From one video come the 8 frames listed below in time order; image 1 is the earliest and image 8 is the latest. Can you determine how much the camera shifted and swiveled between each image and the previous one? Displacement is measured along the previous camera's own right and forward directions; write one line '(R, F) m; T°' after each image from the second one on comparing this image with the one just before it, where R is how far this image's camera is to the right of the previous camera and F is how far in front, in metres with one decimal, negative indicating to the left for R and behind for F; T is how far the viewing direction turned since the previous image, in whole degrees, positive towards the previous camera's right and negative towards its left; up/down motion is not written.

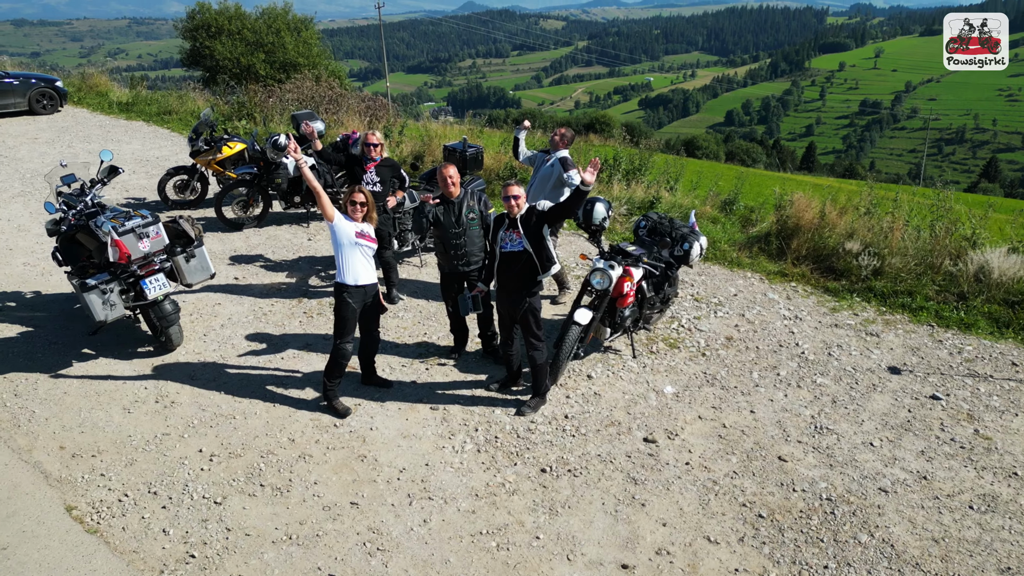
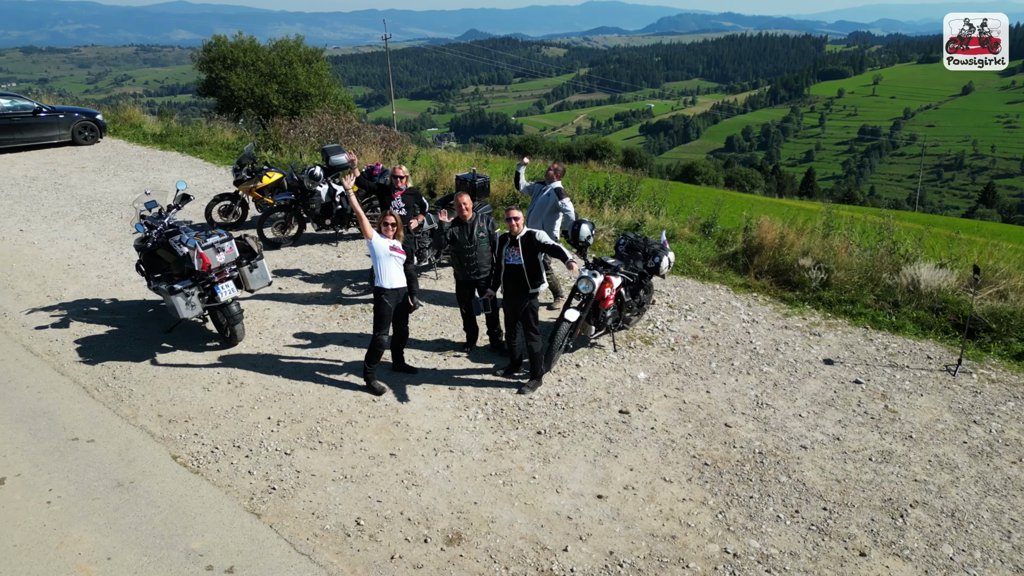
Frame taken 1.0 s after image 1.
(0.0, -1.1) m; 0°
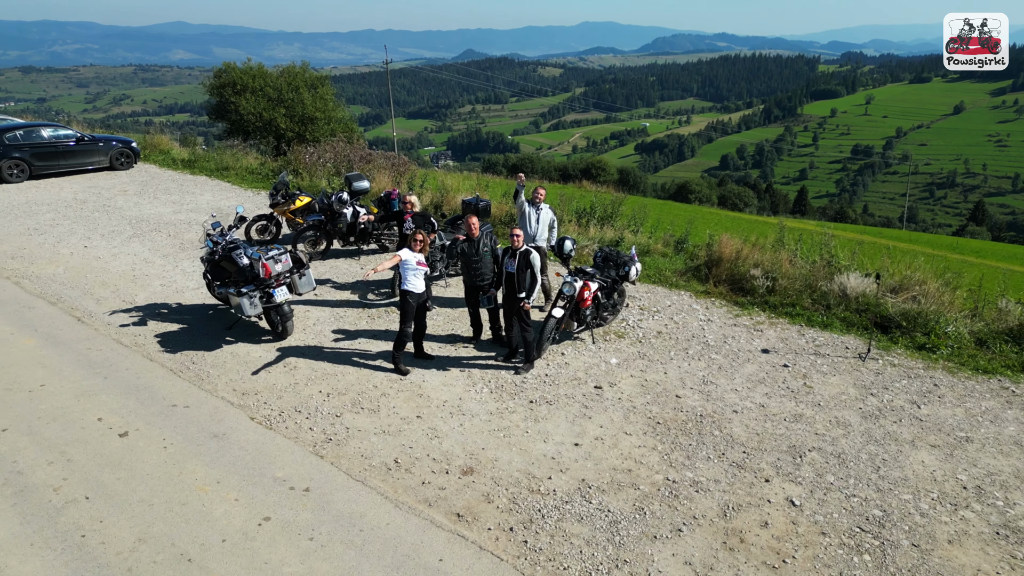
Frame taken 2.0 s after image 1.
(0.0, -1.5) m; 0°
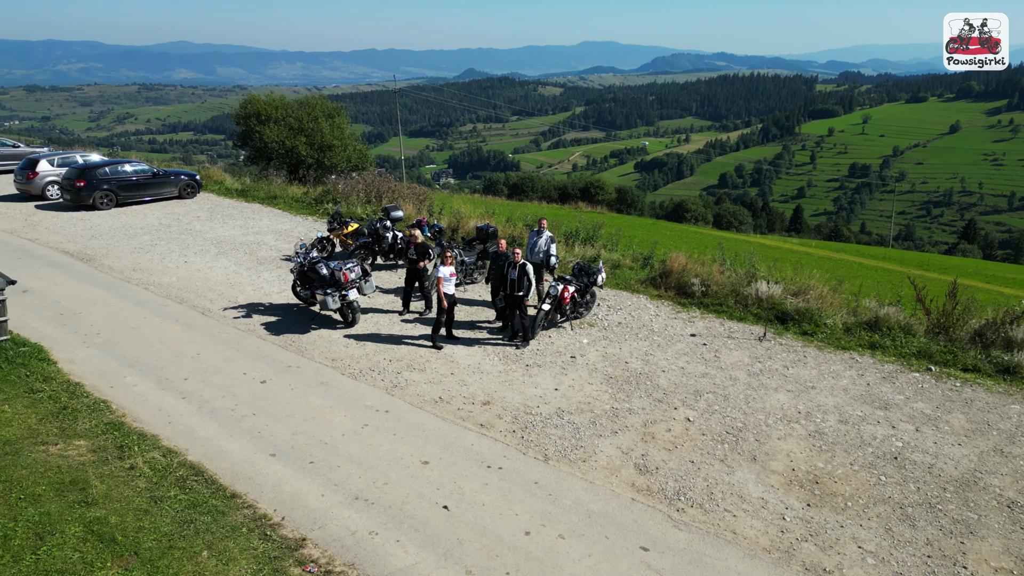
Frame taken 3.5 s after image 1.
(0.0, -3.1) m; 0°
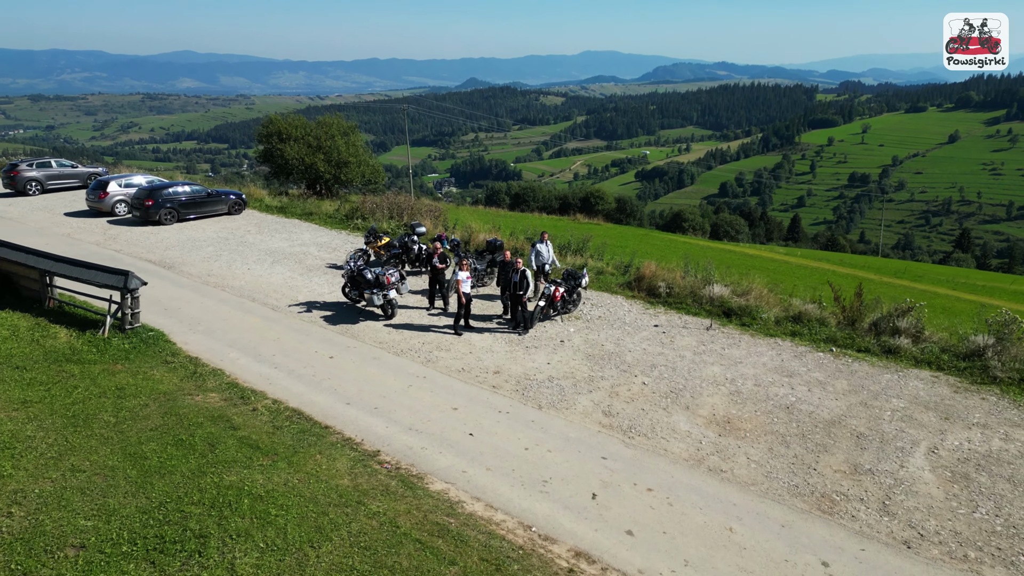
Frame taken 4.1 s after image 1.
(0.0, -3.1) m; 0°
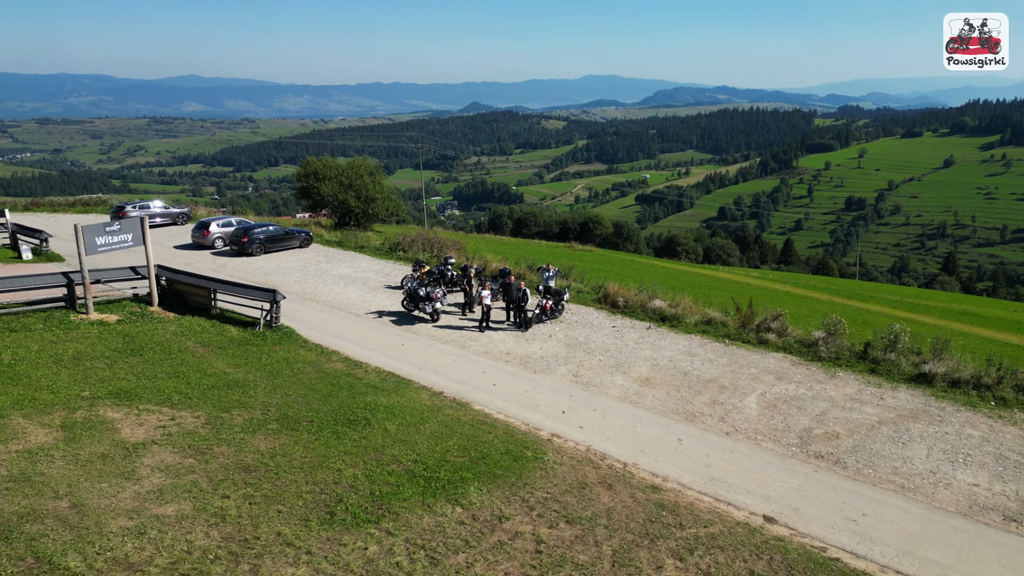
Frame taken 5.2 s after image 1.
(-0.1, -6.9) m; 0°
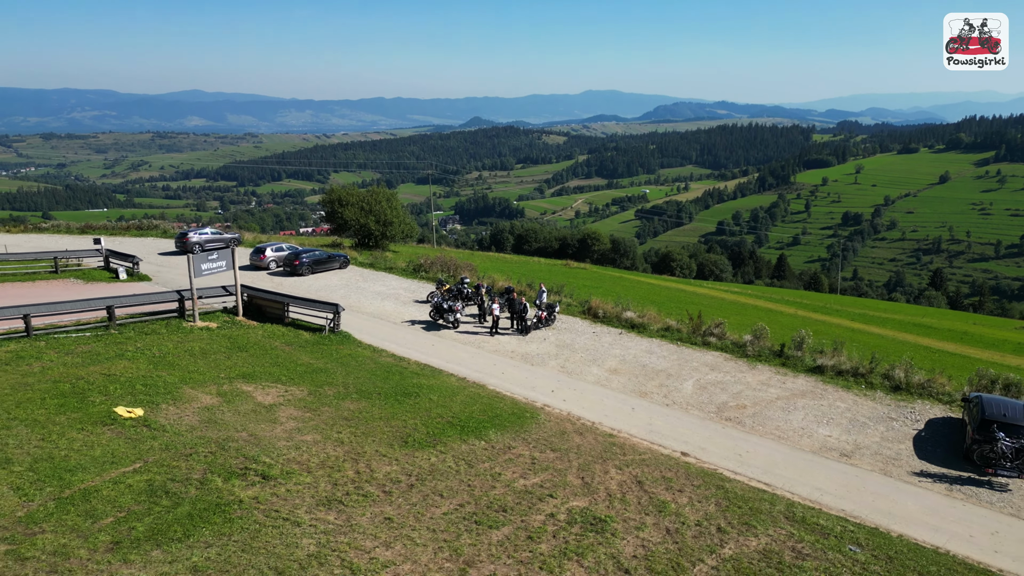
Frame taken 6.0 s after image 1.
(-0.1, -6.2) m; 0°
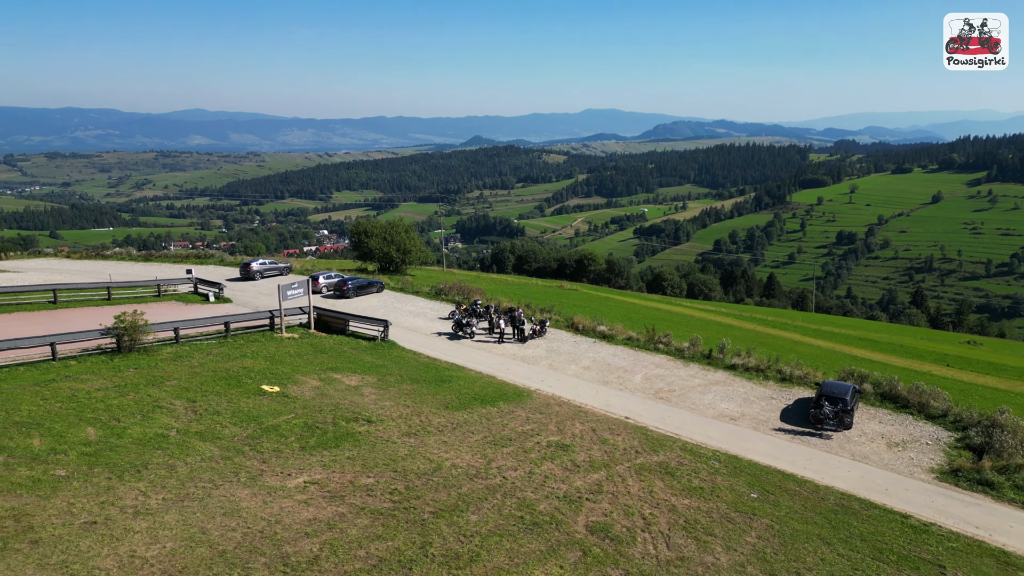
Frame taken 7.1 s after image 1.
(-0.1, -9.4) m; 0°
